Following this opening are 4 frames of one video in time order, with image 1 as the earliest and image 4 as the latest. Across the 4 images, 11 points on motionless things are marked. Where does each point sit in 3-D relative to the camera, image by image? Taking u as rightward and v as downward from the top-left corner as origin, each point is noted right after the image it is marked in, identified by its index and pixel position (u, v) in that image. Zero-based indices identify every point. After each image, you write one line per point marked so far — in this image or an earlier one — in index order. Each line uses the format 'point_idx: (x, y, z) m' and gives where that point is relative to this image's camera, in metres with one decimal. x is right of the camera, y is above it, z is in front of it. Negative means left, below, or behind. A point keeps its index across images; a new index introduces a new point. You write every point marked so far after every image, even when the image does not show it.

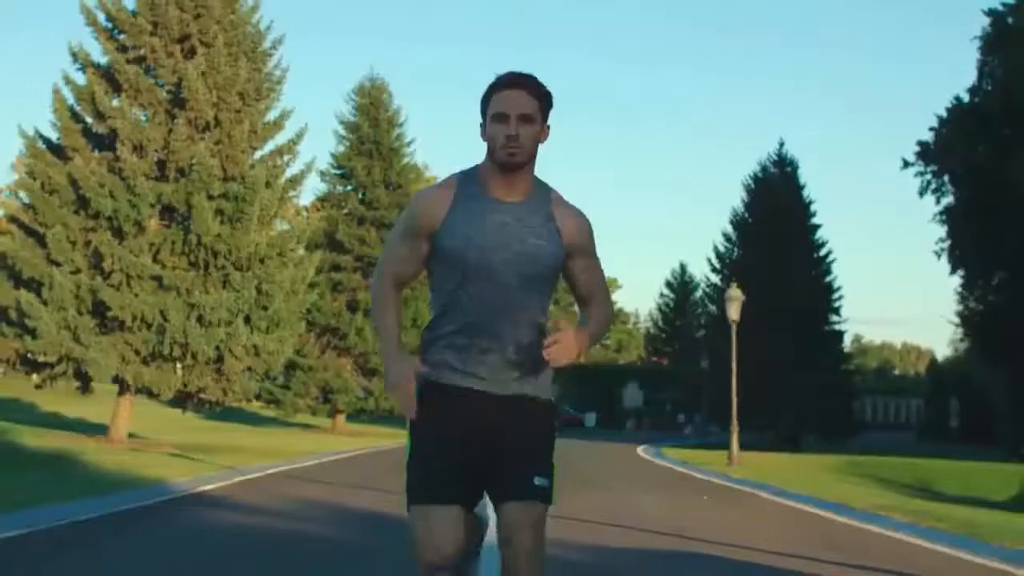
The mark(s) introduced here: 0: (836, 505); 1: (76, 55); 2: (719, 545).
0: (+3.8, -2.5, +17.3) m
1: (-5.9, +3.1, +19.5) m
2: (+1.8, -2.2, +12.9) m
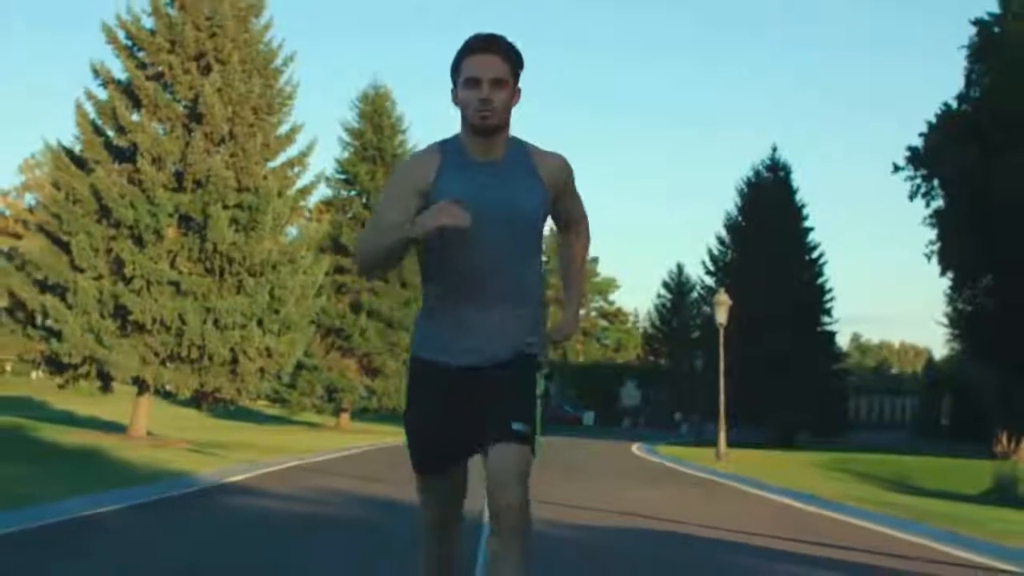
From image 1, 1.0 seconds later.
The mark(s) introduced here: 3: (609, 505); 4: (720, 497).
0: (+3.8, -2.6, +18.3) m
1: (-5.9, +3.1, +20.5) m
2: (+1.8, -2.3, +14.0) m
3: (+1.2, -2.5, +16.7) m
4: (+2.6, -2.6, +18.1) m
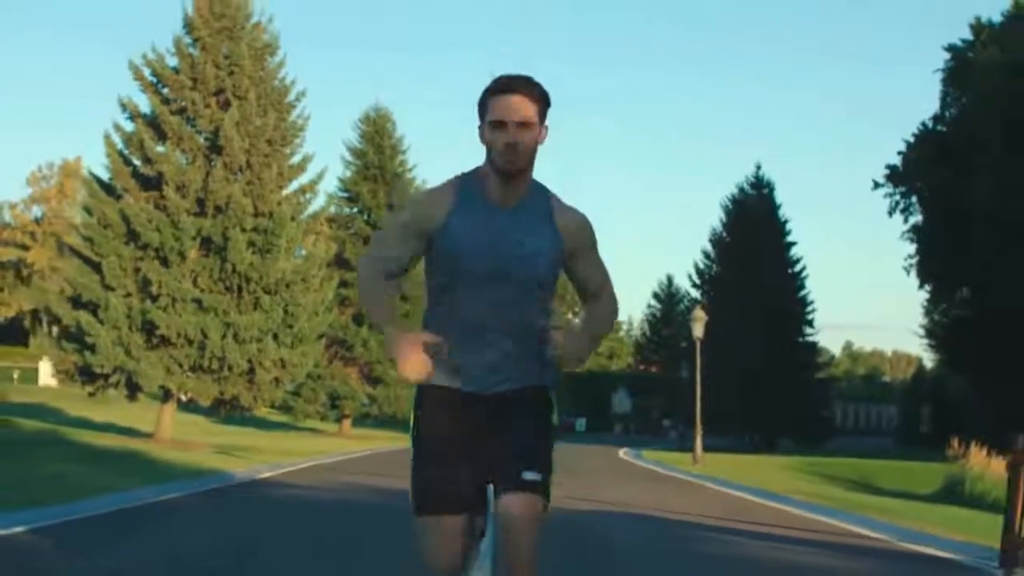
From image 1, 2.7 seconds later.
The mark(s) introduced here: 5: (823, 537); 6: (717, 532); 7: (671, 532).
0: (+3.7, -2.9, +20.2) m
1: (-6.0, +2.8, +22.4) m
2: (+1.8, -2.5, +15.8) m
3: (+1.1, -2.7, +18.5) m
4: (+2.5, -2.8, +19.9) m
5: (+2.9, -2.4, +13.7) m
6: (+1.9, -2.4, +13.8) m
7: (+1.5, -2.3, +13.8) m
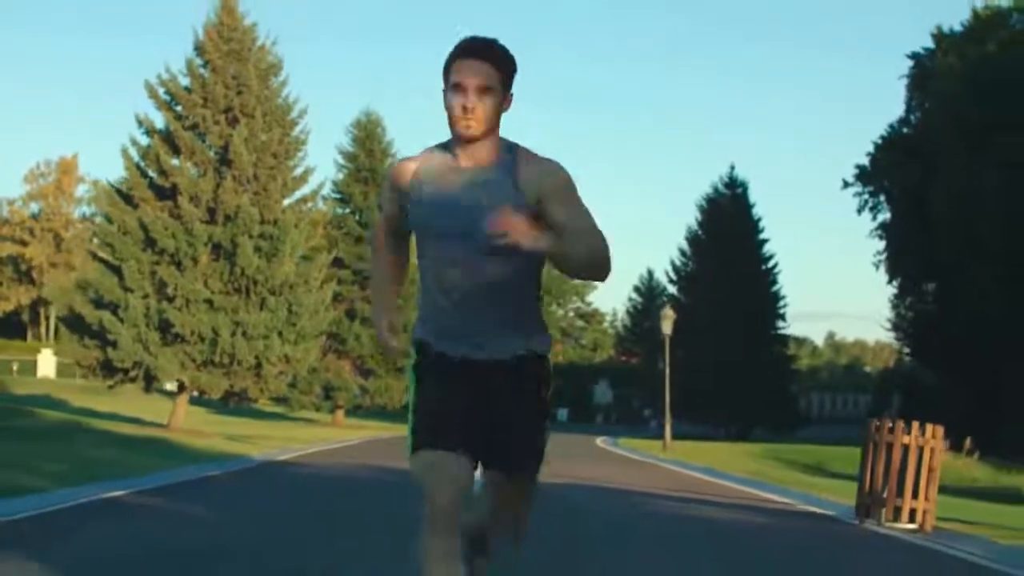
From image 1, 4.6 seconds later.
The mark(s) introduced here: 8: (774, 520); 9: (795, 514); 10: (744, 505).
0: (+3.5, -2.9, +22.3) m
1: (-6.2, +2.8, +24.3) m
2: (+1.6, -2.6, +17.9) m
3: (+0.8, -2.7, +20.6) m
4: (+2.2, -2.9, +22.0) m
5: (+2.8, -2.4, +15.8) m
6: (+1.8, -2.4, +15.9) m
7: (+1.3, -2.4, +15.9) m
8: (+2.6, -2.3, +14.2) m
9: (+3.0, -2.4, +15.0) m
10: (+2.6, -2.4, +15.6) m
